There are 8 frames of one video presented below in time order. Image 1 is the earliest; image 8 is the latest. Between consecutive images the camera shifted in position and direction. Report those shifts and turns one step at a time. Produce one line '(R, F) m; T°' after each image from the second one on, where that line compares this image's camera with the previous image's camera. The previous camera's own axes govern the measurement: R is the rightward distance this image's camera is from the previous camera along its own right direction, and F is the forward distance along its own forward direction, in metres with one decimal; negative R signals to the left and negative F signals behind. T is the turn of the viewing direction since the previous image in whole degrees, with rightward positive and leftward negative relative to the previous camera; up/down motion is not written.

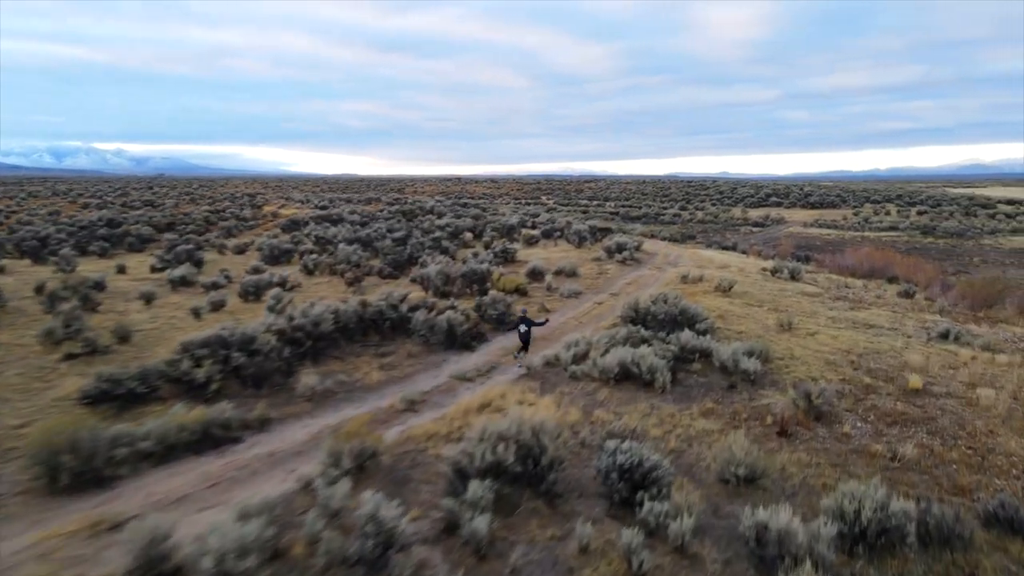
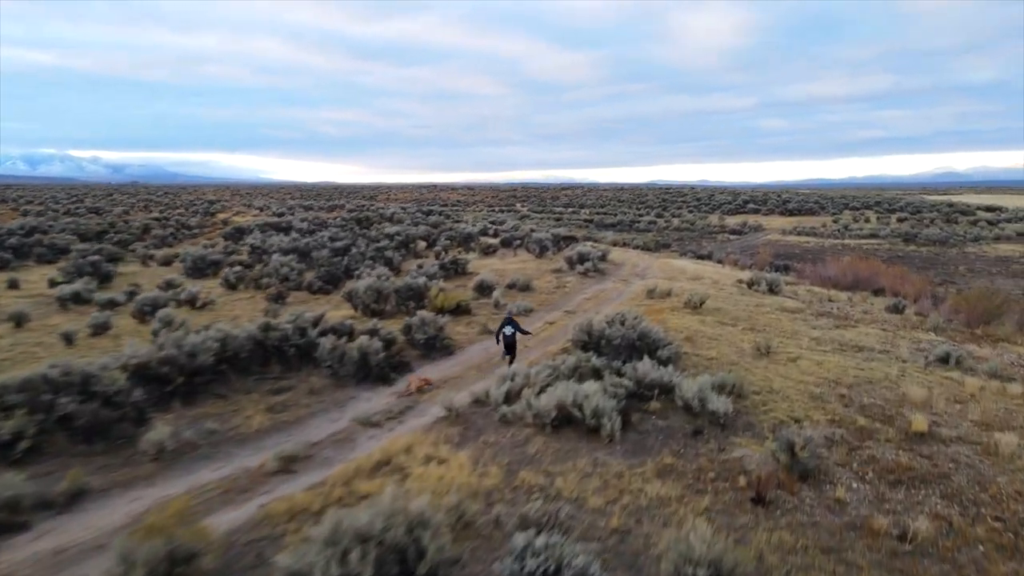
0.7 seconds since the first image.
(+1.0, +2.5) m; +1°
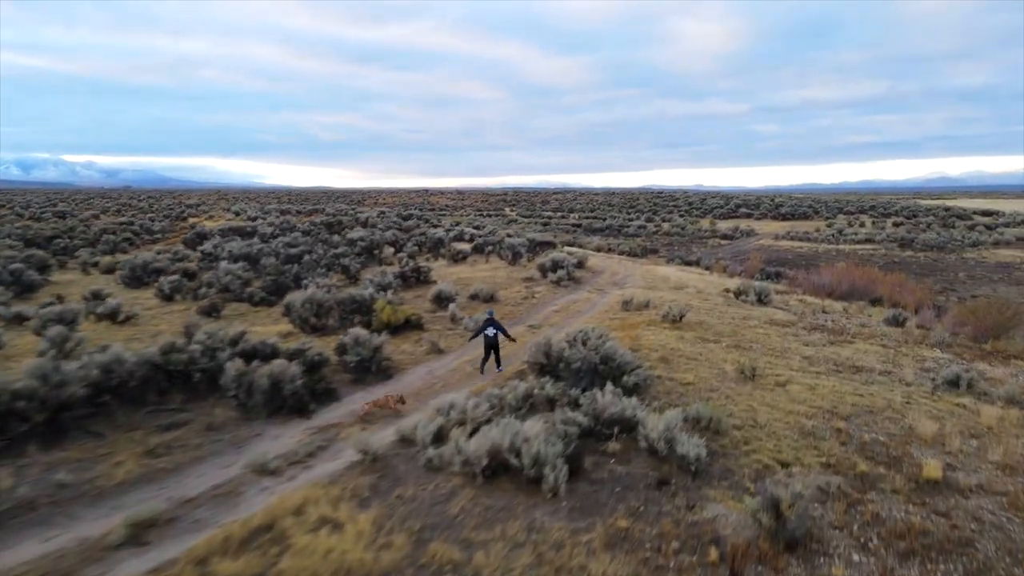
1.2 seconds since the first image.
(+0.8, +1.9) m; 0°
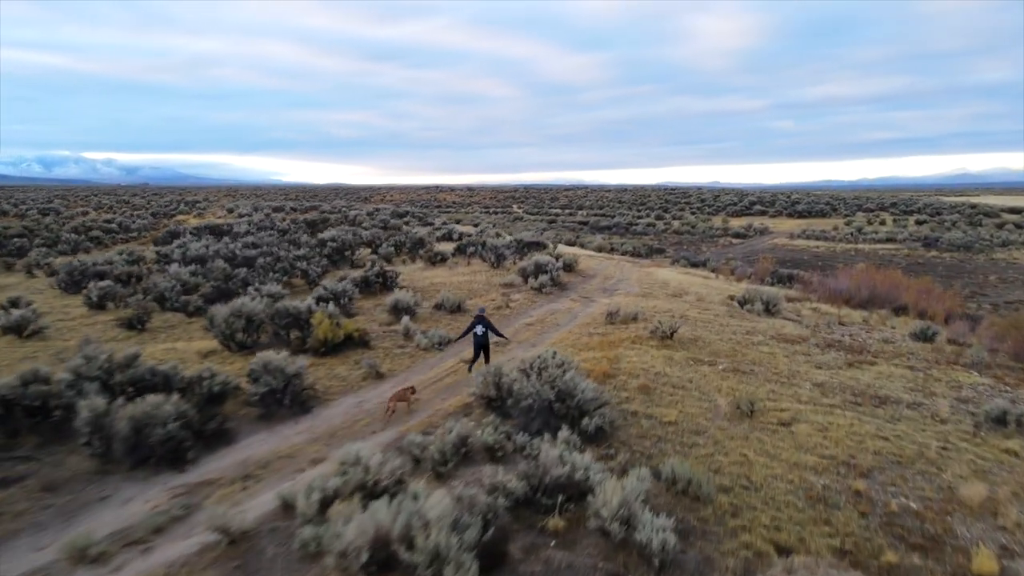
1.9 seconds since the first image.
(+1.0, +2.3) m; -1°
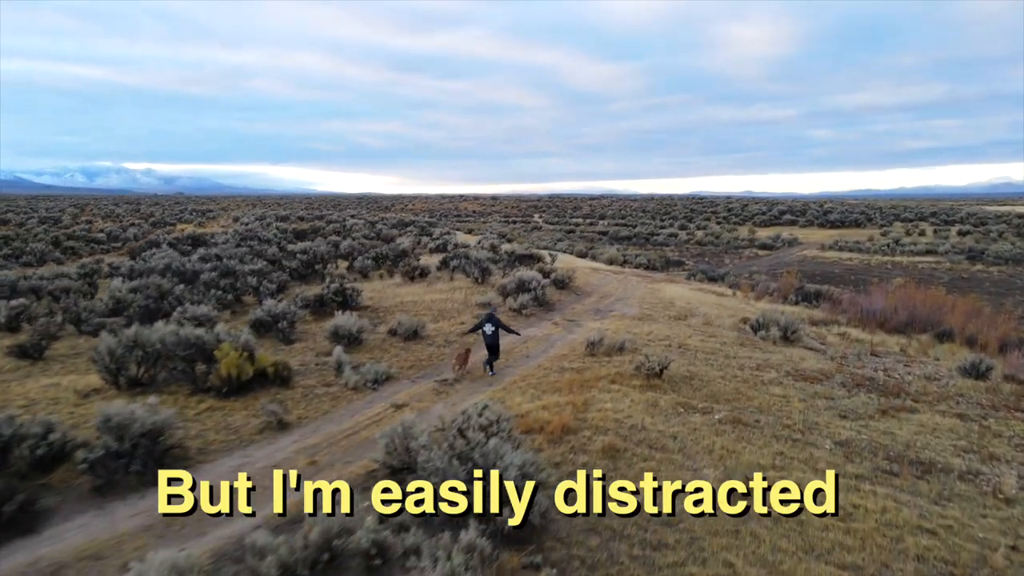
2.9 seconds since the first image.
(+1.2, +2.6) m; -2°
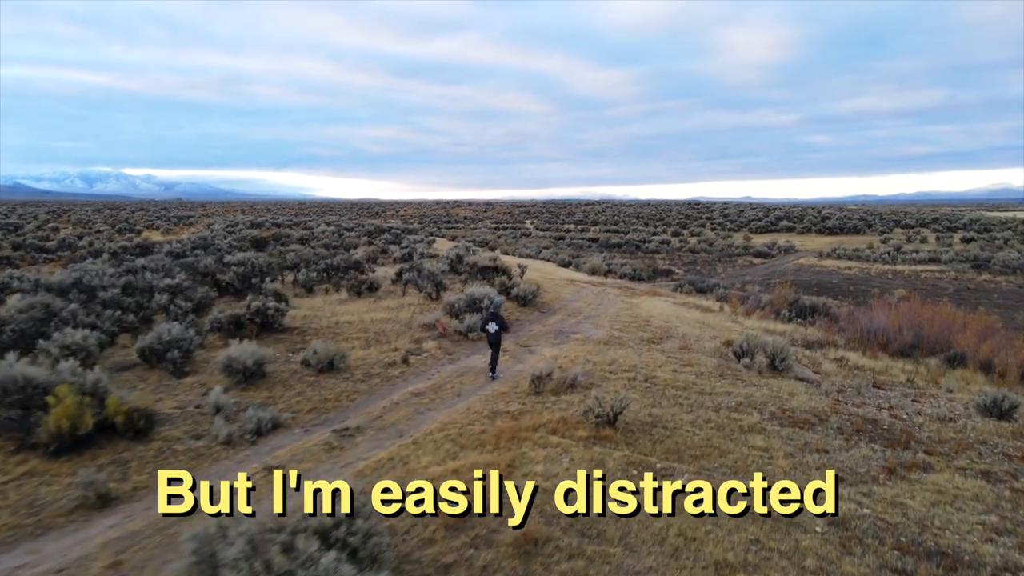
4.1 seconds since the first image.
(+1.1, +2.3) m; 0°
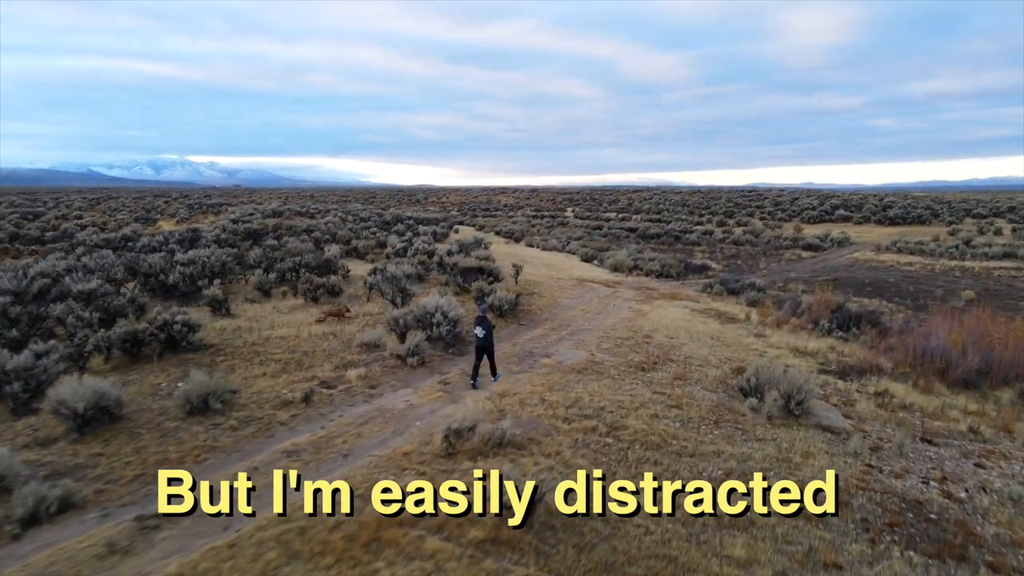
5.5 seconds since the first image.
(+1.7, +2.9) m; -4°
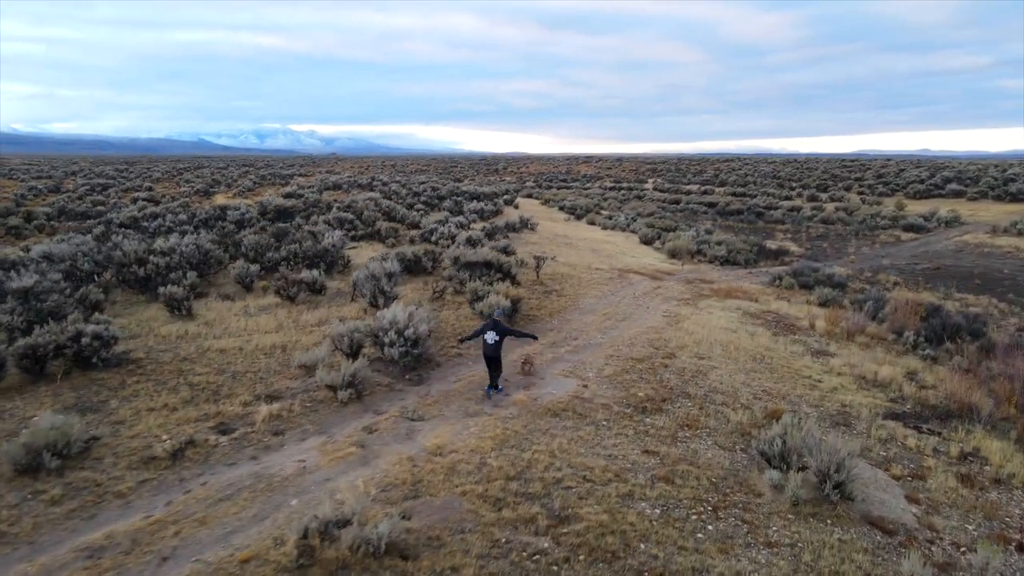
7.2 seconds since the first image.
(+1.7, +2.7) m; -7°
